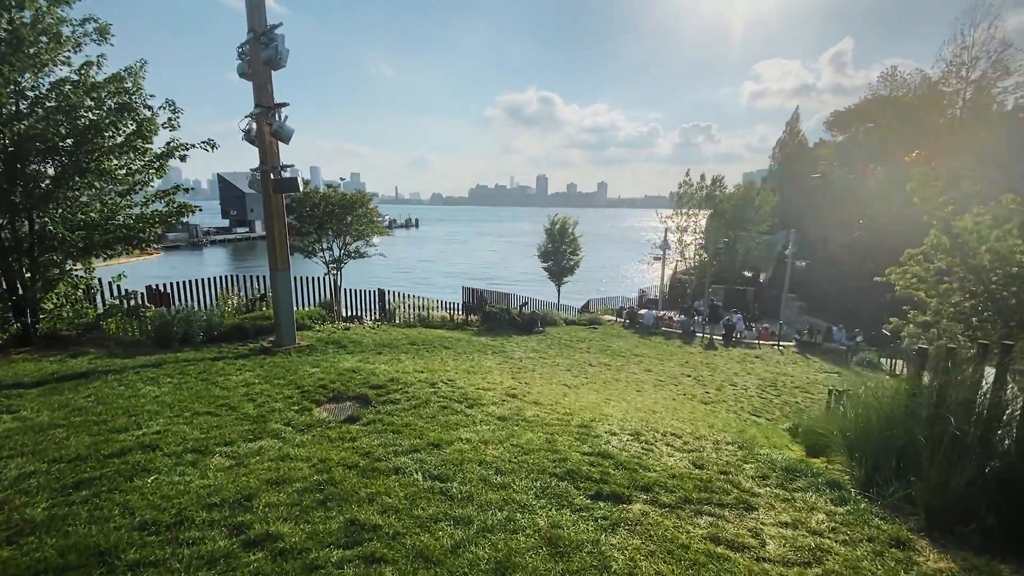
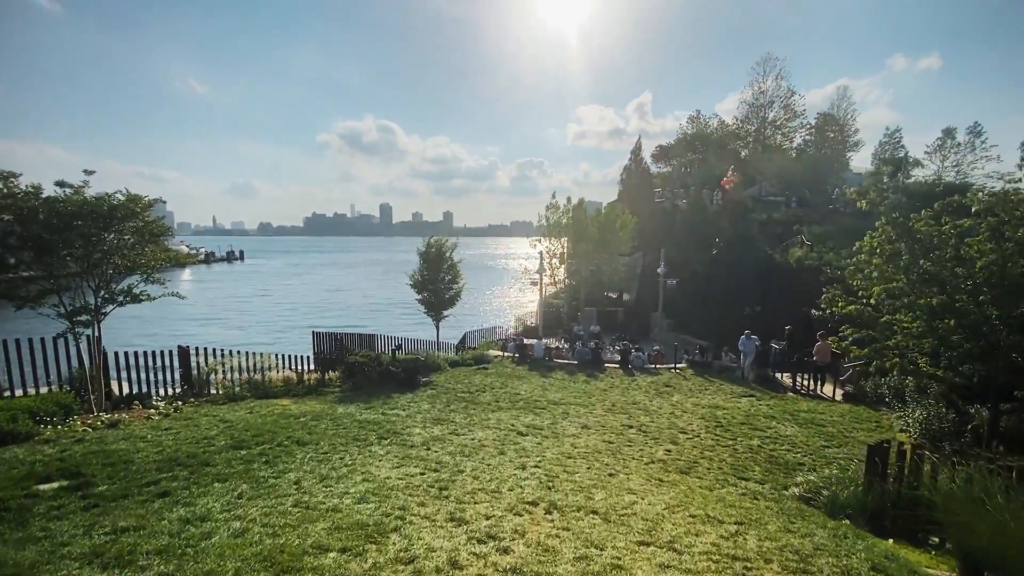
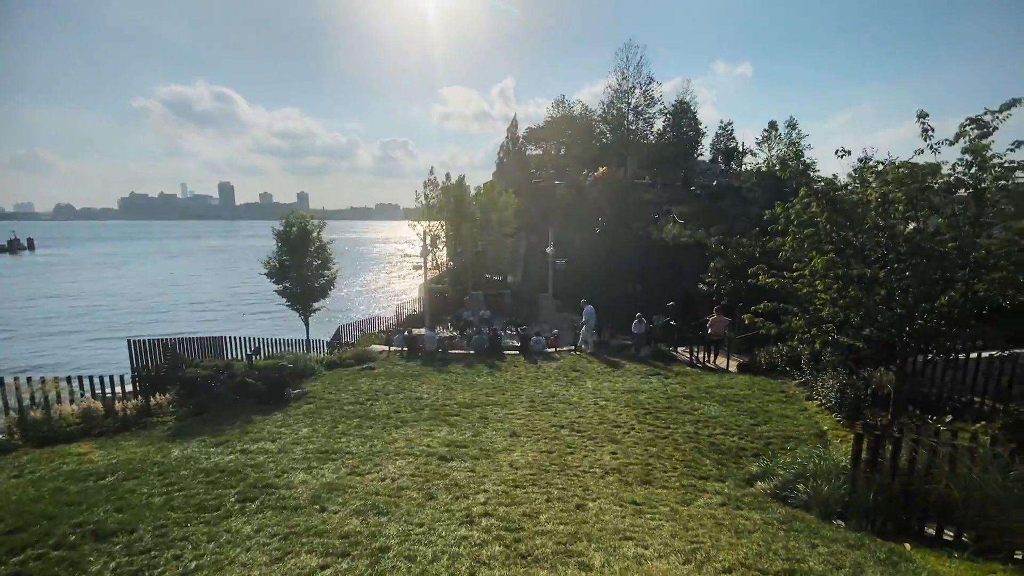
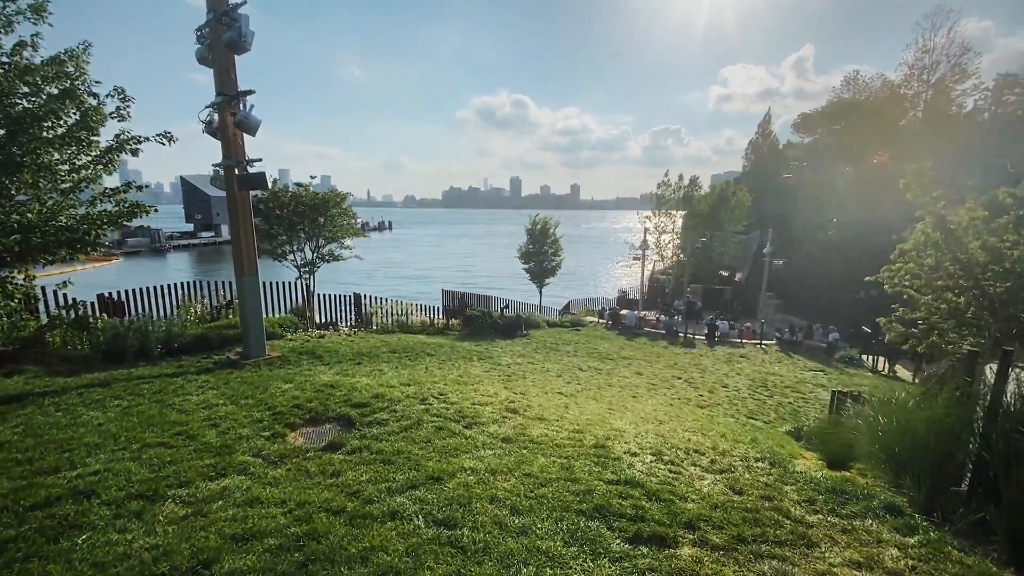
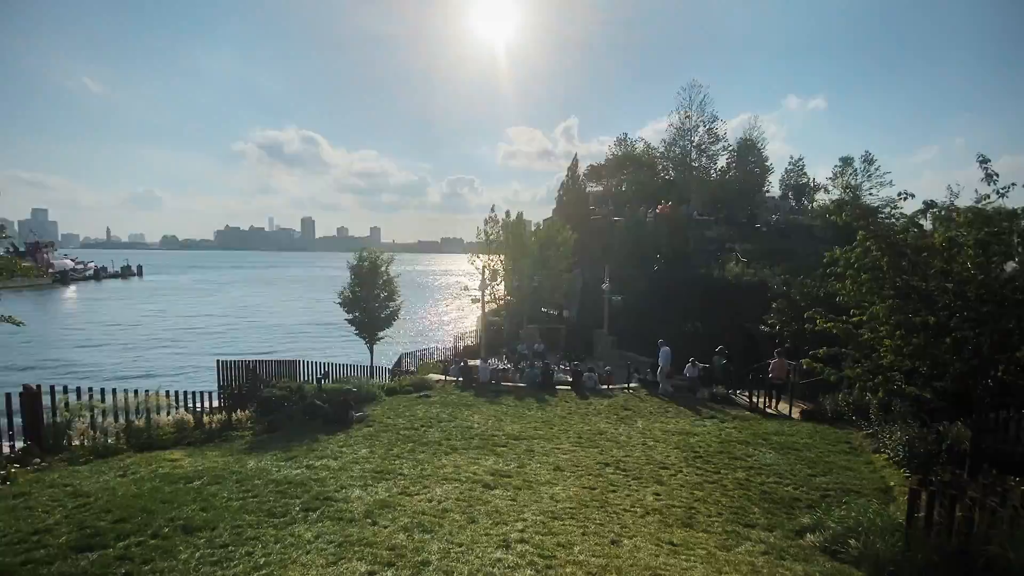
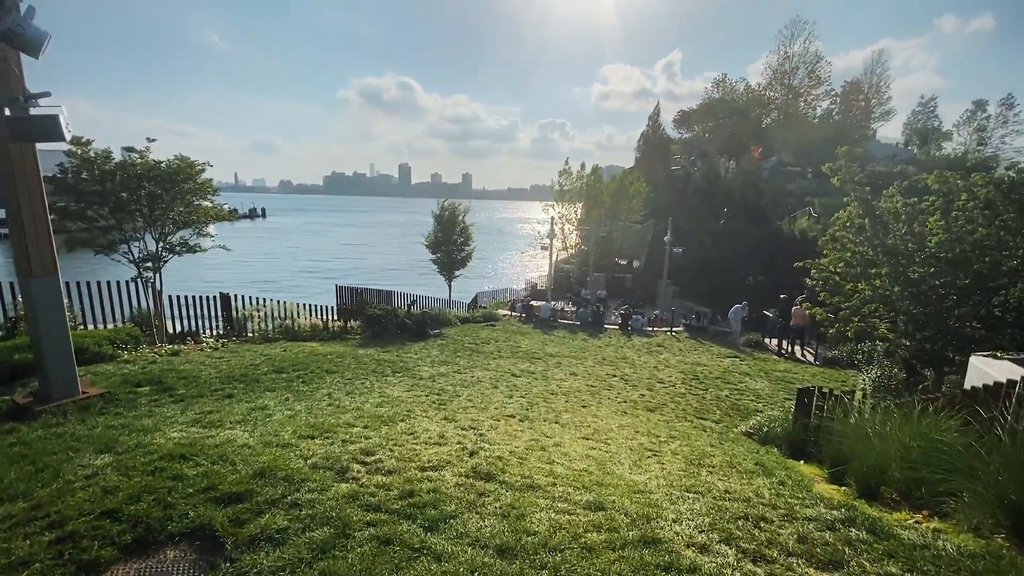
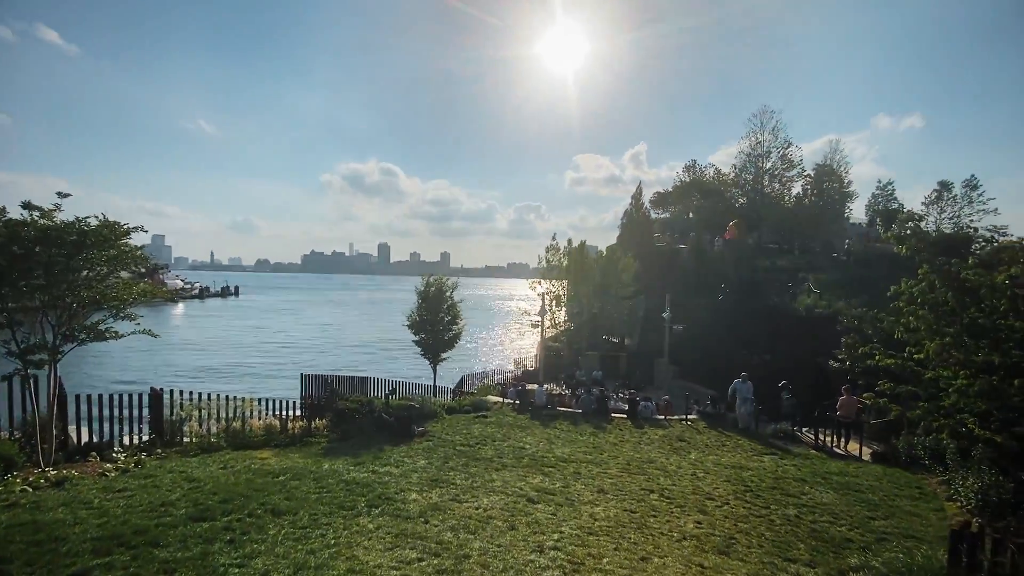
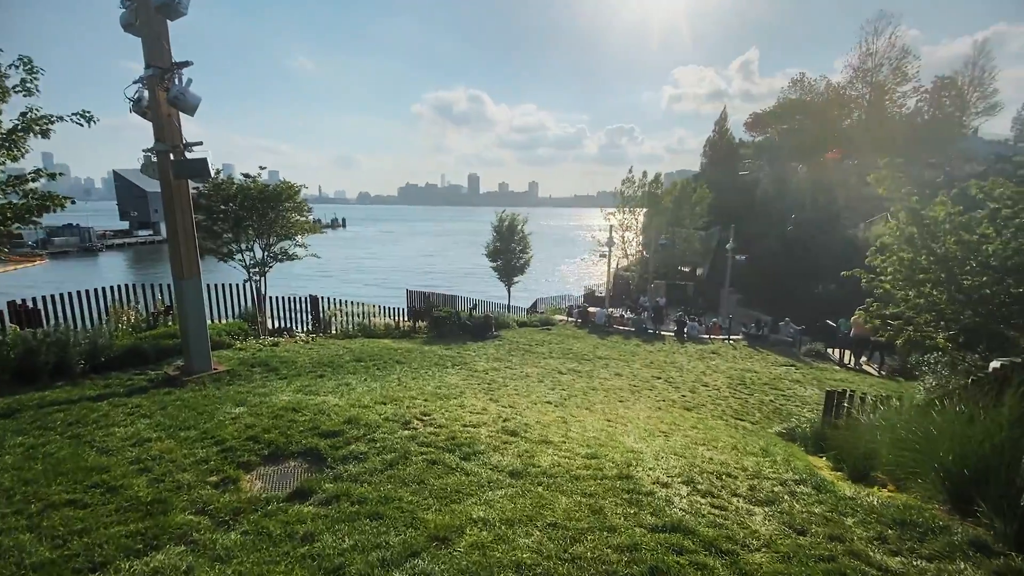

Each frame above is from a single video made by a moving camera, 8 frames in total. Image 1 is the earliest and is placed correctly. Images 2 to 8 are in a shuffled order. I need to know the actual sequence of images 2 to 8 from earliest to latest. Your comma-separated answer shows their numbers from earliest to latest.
4, 8, 6, 2, 7, 5, 3
